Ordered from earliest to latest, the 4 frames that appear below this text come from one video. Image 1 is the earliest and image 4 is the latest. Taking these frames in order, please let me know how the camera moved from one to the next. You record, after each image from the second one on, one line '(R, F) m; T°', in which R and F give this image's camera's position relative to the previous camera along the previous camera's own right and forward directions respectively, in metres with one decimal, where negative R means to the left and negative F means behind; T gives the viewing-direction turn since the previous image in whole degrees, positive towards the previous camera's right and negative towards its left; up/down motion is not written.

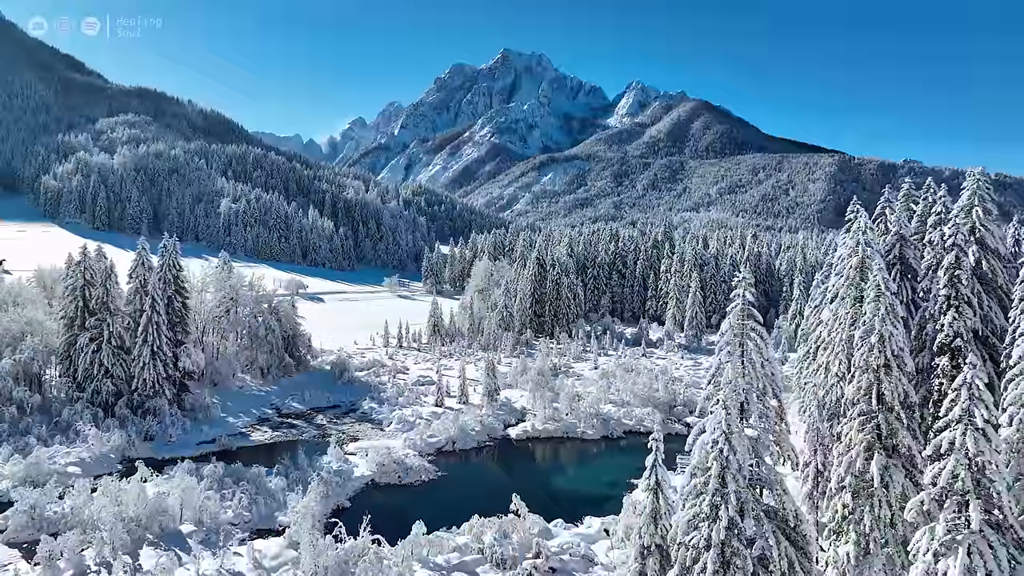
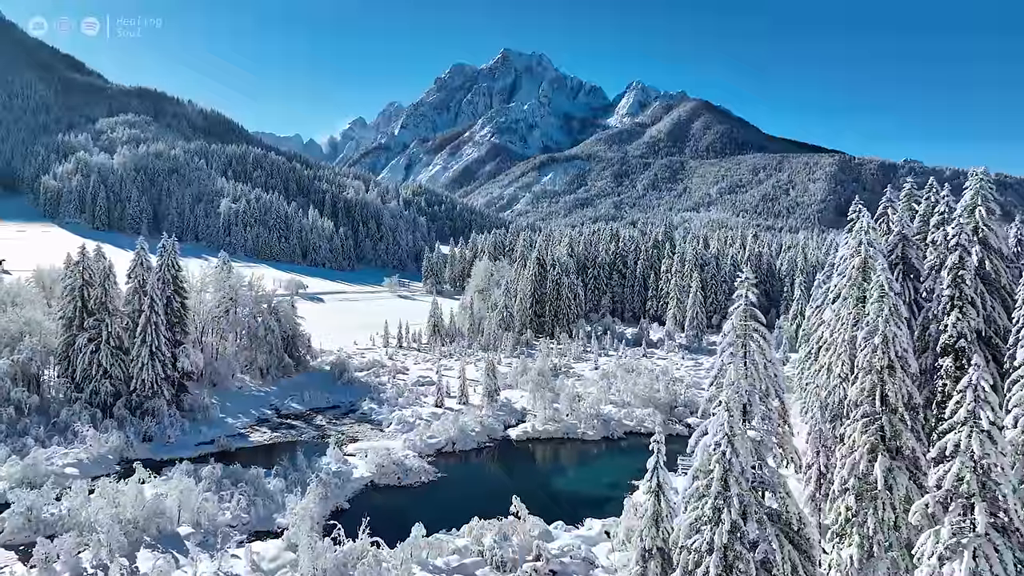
(0.0, +0.2) m; 0°
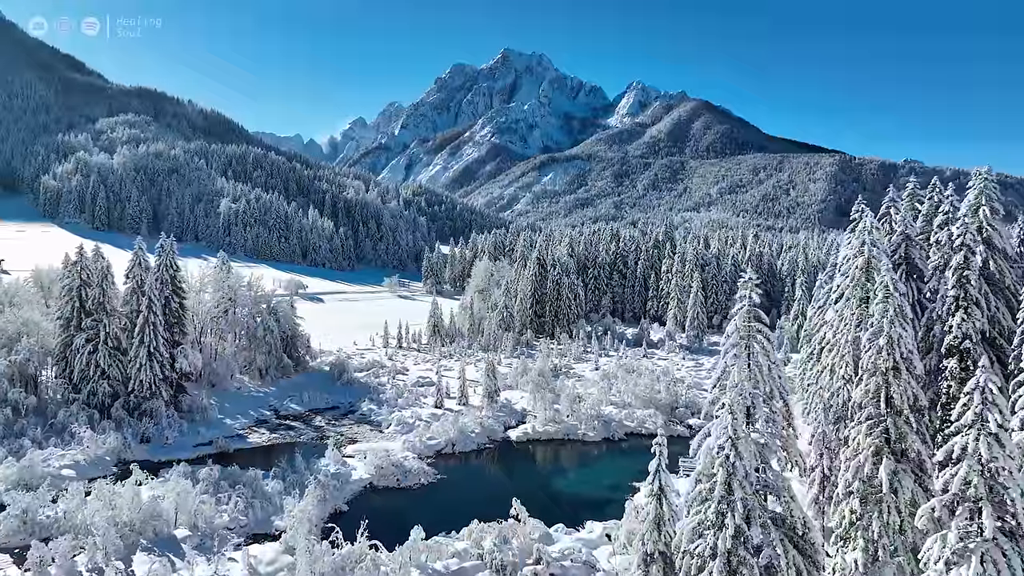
(0.0, +0.2) m; 0°
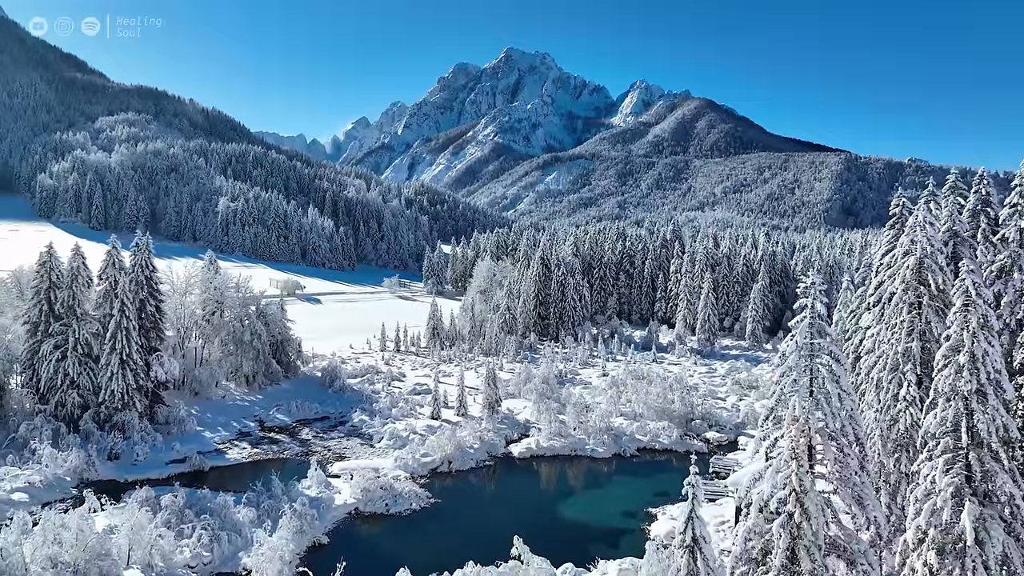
(+0.1, +3.0) m; 0°
